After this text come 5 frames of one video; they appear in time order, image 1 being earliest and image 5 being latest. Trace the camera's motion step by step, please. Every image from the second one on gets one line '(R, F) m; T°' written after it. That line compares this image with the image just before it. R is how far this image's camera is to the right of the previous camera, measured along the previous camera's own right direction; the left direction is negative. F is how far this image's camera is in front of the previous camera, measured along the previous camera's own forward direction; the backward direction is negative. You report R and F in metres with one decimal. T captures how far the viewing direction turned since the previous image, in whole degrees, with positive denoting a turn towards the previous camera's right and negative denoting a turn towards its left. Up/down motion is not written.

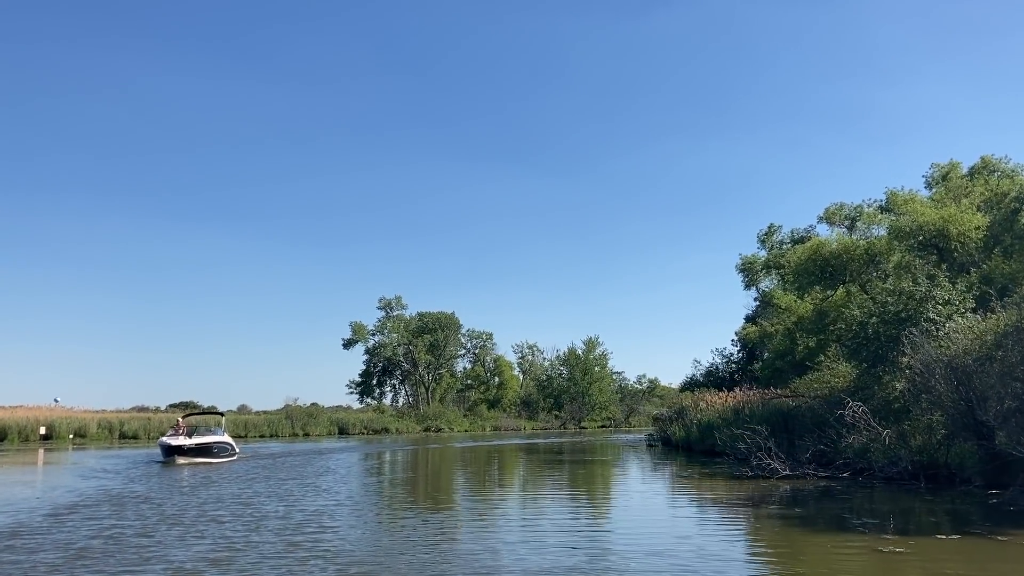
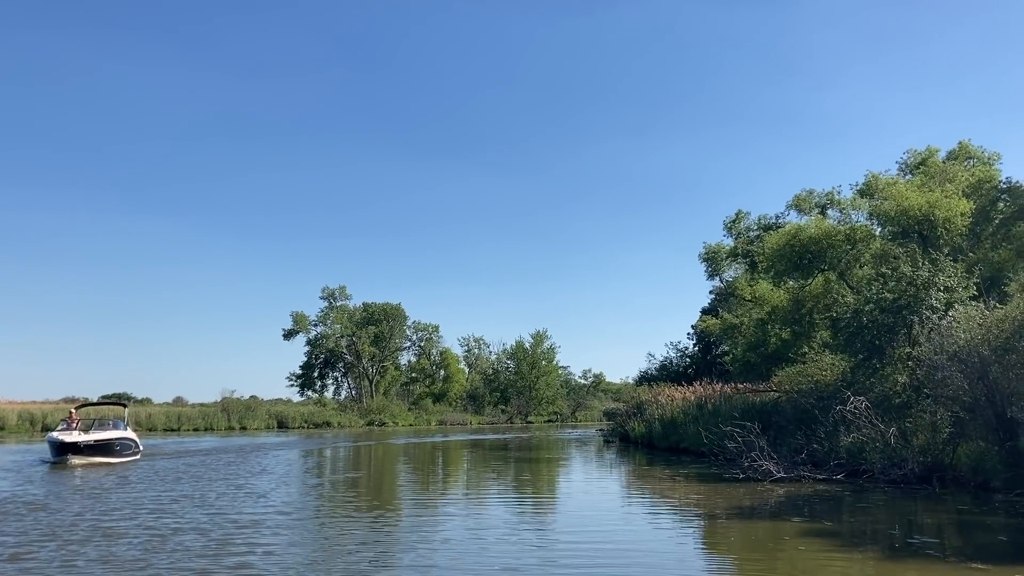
(-0.3, +1.8) m; +3°
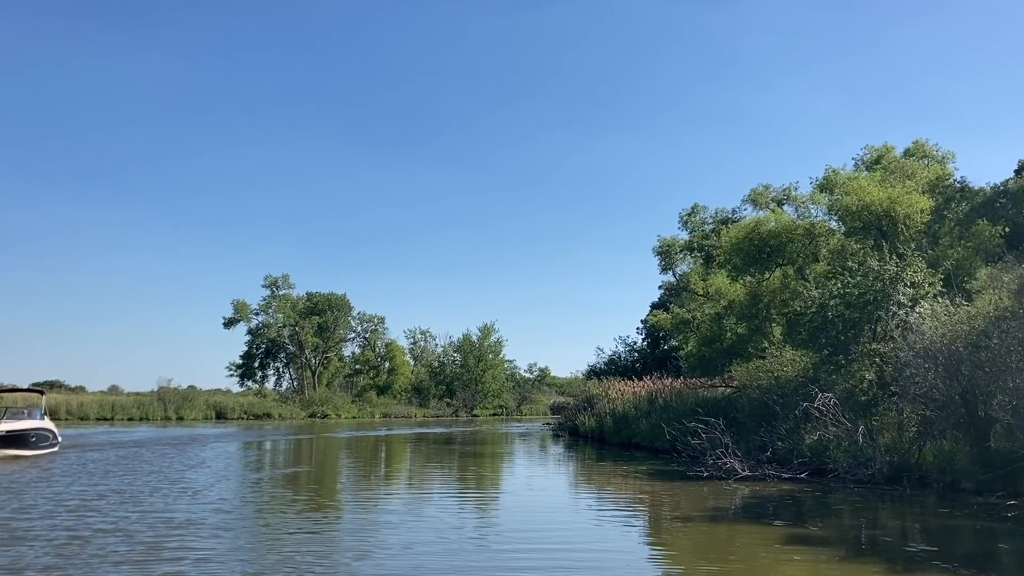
(-0.2, +0.7) m; +3°
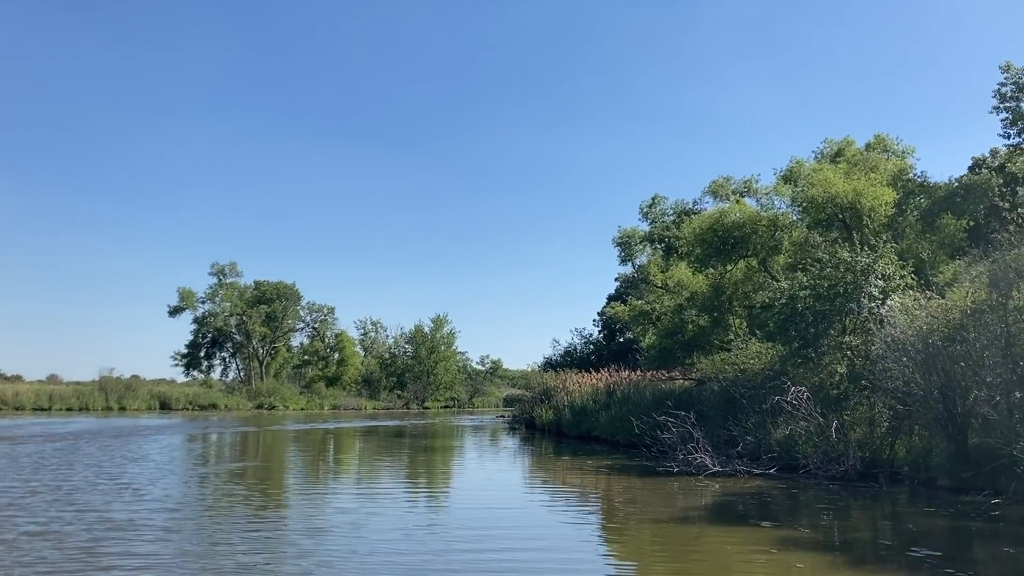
(-0.2, +0.6) m; +3°
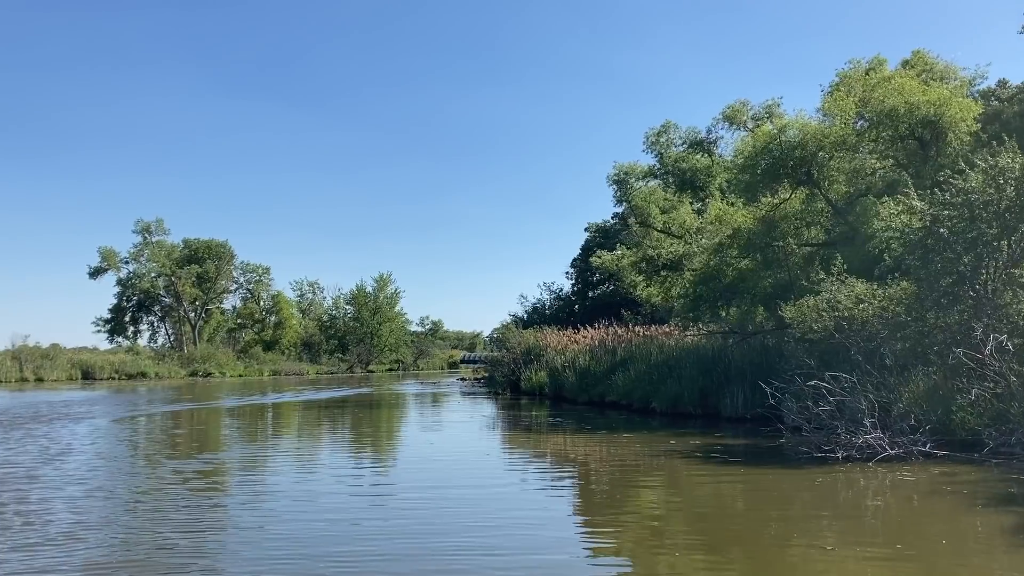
(-1.4, +3.7) m; +4°
